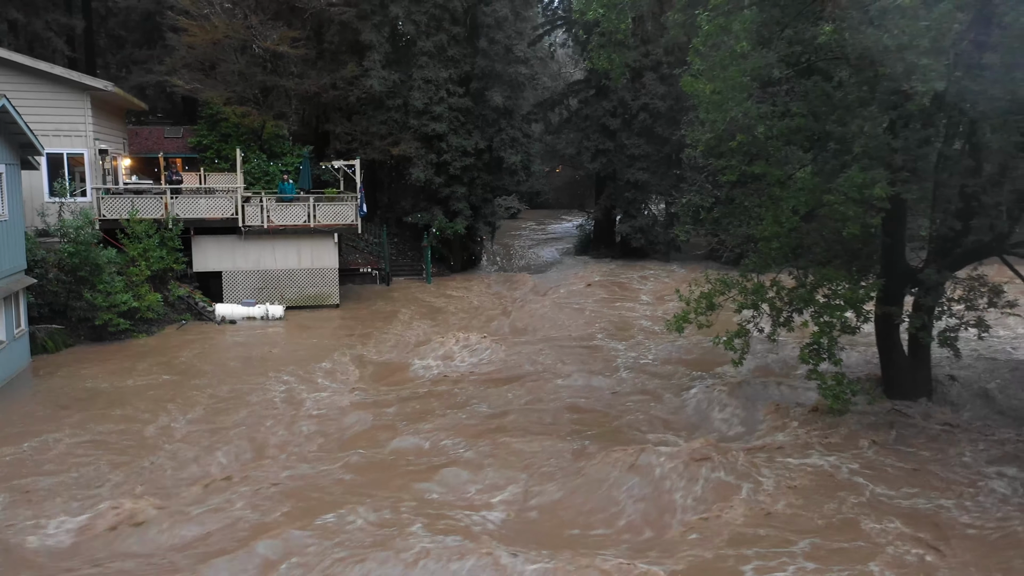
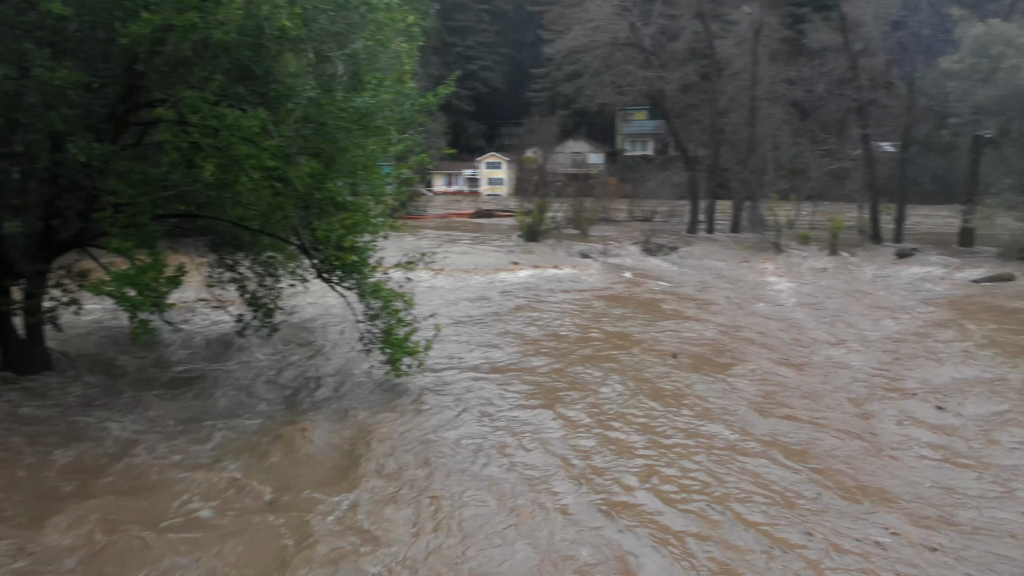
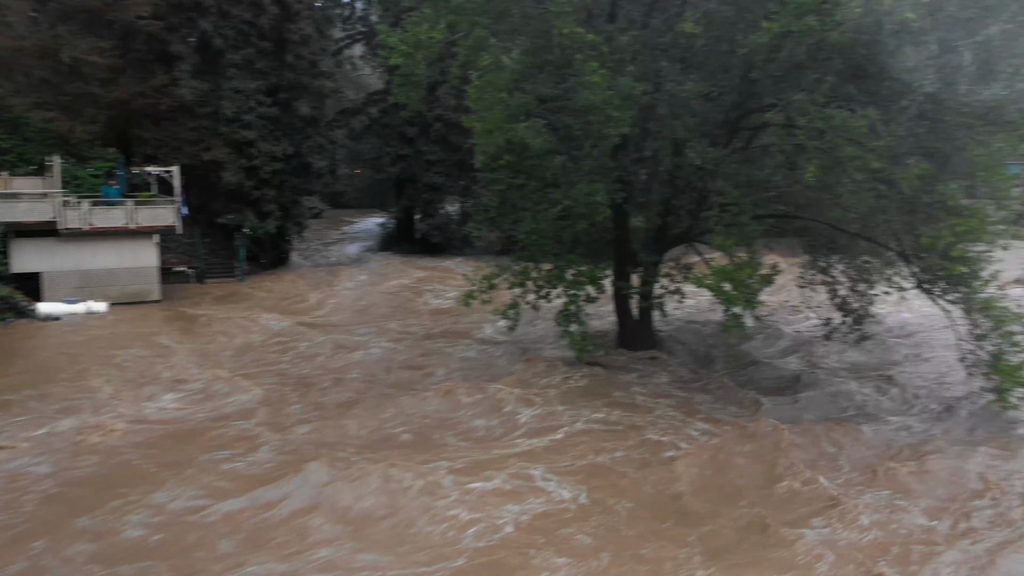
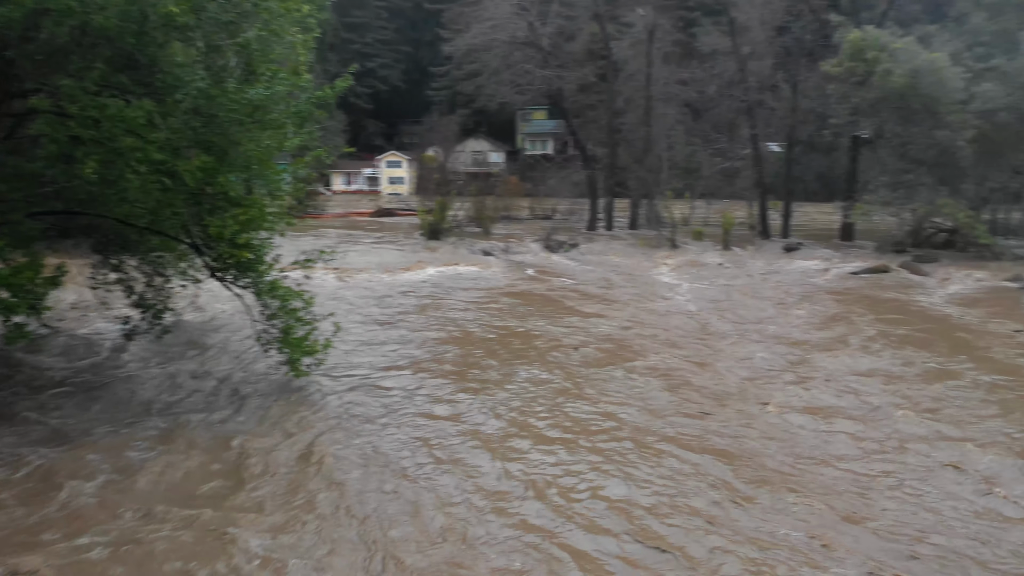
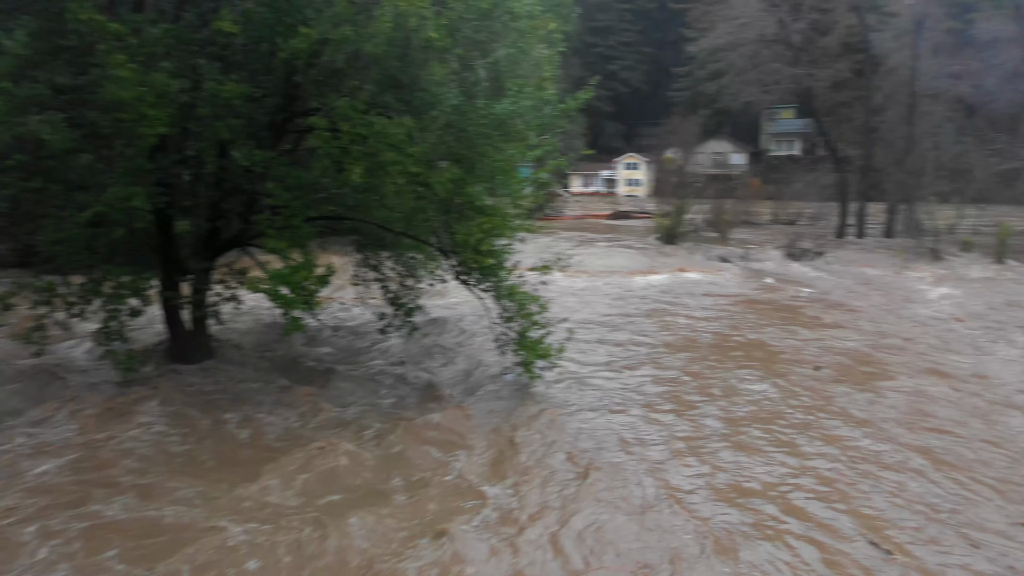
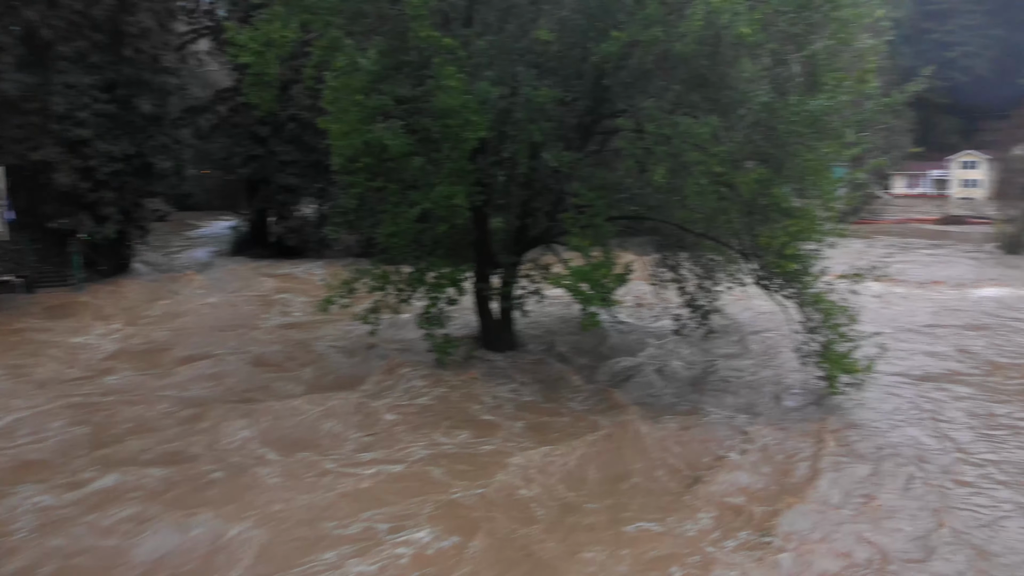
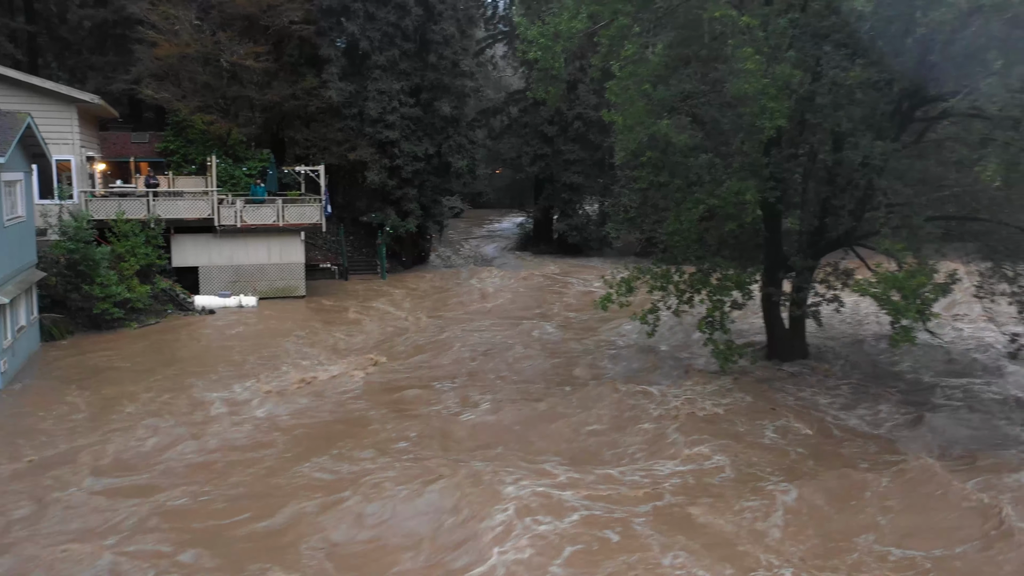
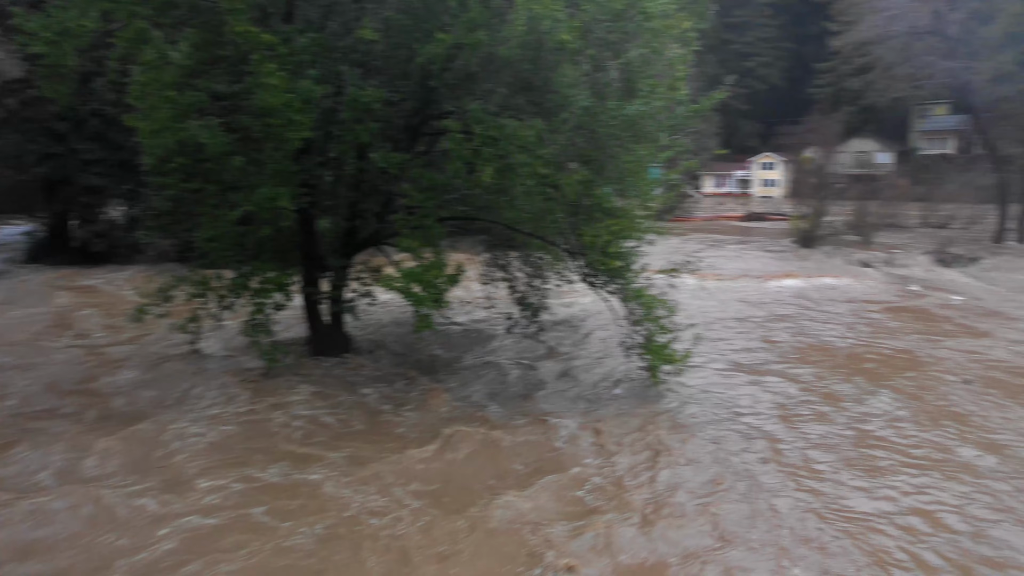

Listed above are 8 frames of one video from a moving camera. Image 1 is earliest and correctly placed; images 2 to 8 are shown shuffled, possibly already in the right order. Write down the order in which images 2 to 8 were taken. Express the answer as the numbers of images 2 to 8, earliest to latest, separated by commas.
7, 3, 6, 8, 5, 2, 4
